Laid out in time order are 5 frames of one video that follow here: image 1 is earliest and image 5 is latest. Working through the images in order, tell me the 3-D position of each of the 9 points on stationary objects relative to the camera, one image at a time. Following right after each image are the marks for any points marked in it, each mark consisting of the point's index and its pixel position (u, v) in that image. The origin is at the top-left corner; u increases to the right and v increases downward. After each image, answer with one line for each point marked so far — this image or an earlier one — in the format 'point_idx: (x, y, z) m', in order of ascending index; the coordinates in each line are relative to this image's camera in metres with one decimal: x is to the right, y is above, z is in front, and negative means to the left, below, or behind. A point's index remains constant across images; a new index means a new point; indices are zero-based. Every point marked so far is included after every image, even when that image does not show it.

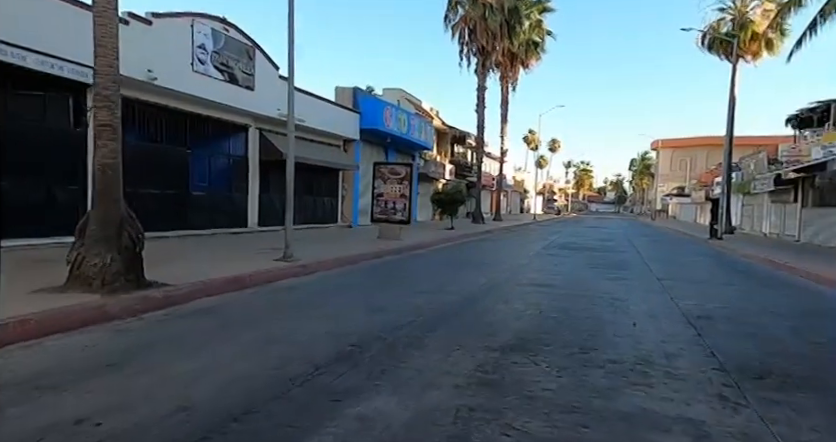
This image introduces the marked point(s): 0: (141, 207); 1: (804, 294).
0: (-8.4, +0.5, +15.5) m
1: (+9.4, -1.8, +12.6) m
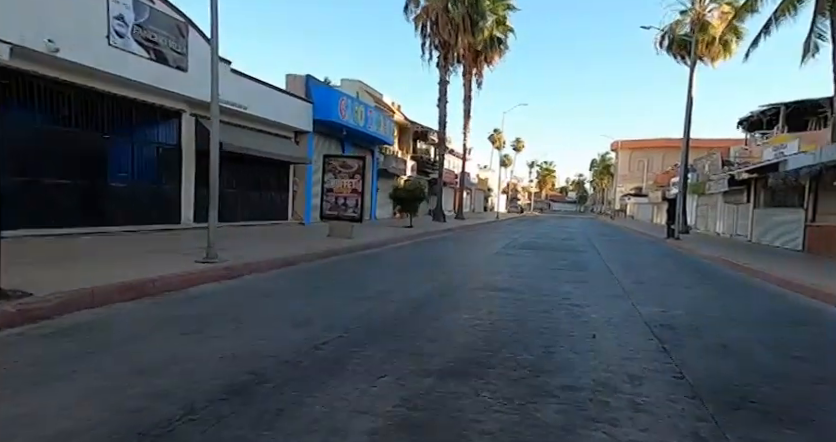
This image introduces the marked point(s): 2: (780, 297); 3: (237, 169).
0: (-9.8, +0.6, +13.9) m
1: (+8.2, -1.8, +12.3) m
2: (+8.6, -1.8, +12.5) m
3: (-6.8, +2.0, +19.2) m
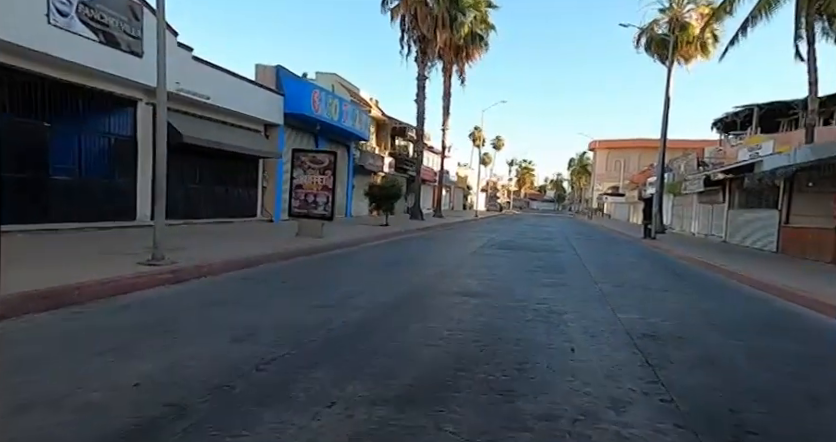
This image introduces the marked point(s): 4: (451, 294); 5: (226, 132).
0: (-10.5, +0.7, +12.8) m
1: (+7.5, -1.8, +11.9) m
2: (+8.0, -1.9, +12.1) m
3: (-7.7, +2.1, +18.3) m
4: (+0.6, -1.4, +10.1) m
5: (-6.9, +3.2, +18.6) m
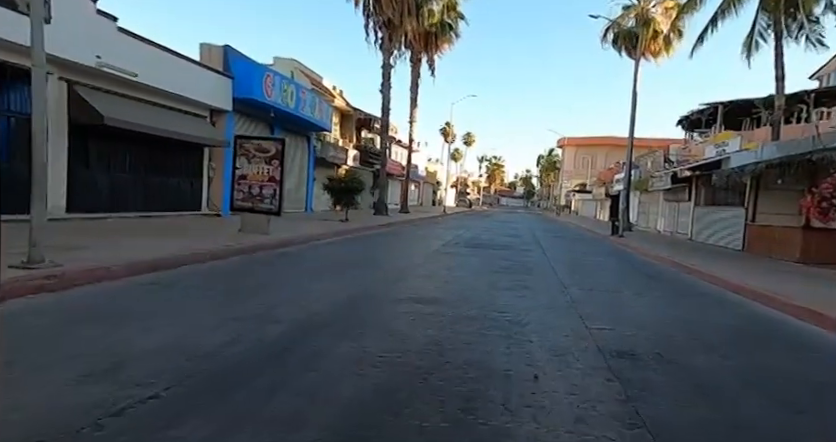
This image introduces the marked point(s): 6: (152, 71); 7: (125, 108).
0: (-11.5, +0.9, +11.0) m
1: (+6.5, -1.8, +11.1) m
2: (+6.9, -1.8, +11.4) m
3: (-9.1, +2.3, +16.6) m
4: (-0.3, -1.3, +8.9) m
5: (-8.2, +3.4, +16.9) m
6: (-8.1, +4.7, +16.2) m
7: (-8.8, +3.4, +15.7) m
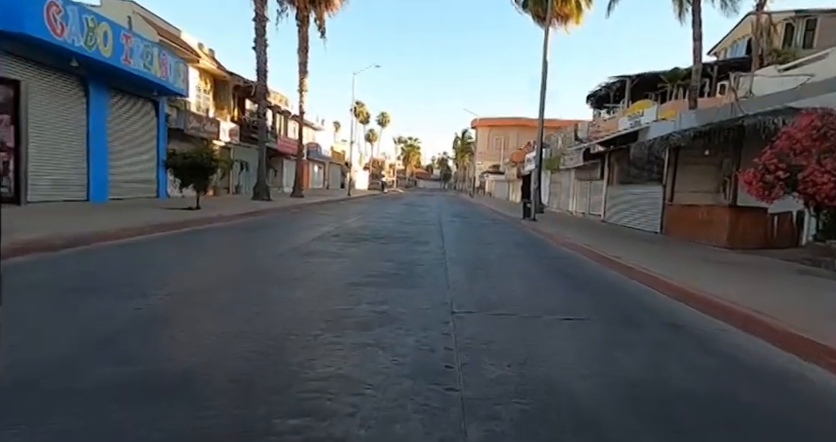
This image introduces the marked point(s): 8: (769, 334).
0: (-14.0, +0.8, +4.5) m
1: (+3.7, -1.6, +7.5) m
2: (+4.1, -1.6, +7.8) m
3: (-12.5, +2.4, +10.3) m
4: (-2.6, -1.3, +4.2) m
5: (-11.8, +3.5, +10.8) m
6: (-11.5, +4.8, +10.0) m
7: (-12.1, +3.5, +9.4) m
8: (+5.1, -1.6, +7.6) m
